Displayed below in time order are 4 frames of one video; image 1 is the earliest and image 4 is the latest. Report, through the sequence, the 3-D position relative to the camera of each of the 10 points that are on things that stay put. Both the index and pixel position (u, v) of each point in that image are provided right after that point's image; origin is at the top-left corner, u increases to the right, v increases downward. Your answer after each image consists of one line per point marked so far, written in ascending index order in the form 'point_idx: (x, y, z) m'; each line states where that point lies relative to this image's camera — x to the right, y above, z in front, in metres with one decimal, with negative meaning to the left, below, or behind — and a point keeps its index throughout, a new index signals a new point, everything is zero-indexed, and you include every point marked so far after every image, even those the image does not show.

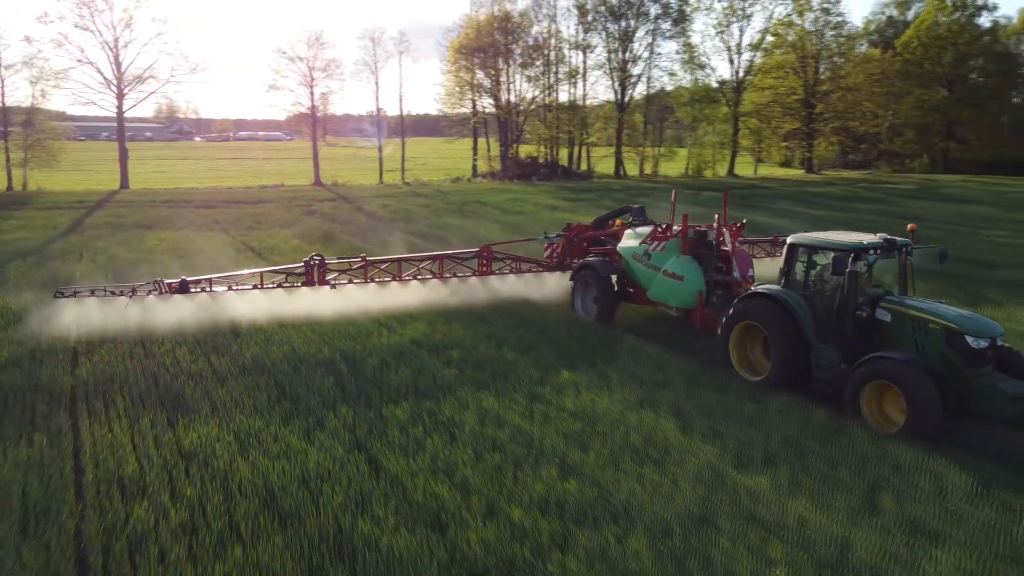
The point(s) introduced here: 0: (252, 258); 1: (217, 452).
0: (-5.4, +0.6, +16.7) m
1: (-2.1, -1.2, +5.6) m
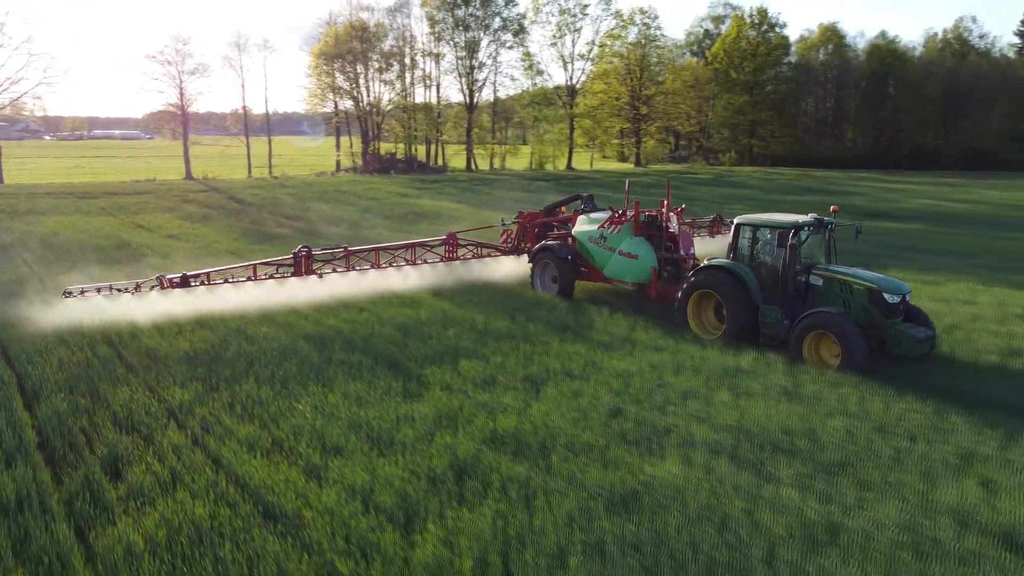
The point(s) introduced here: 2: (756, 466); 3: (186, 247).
0: (-9.3, +1.4, +20.3) m
1: (-4.3, -0.3, +9.9) m
2: (+1.7, -1.2, +5.4) m
3: (-7.5, +0.9, +18.4) m
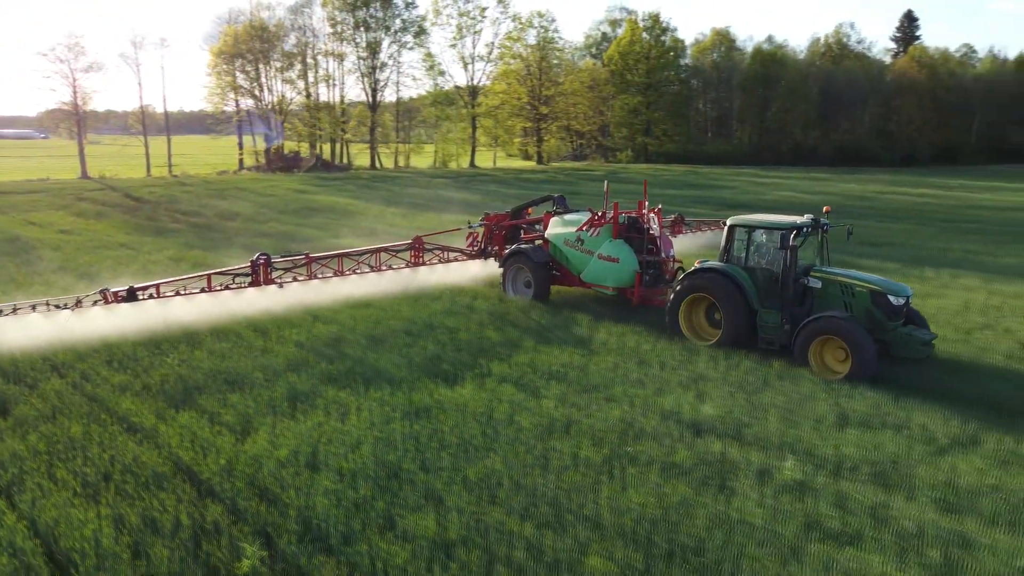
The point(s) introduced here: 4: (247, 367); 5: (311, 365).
0: (-12.3, +1.5, +20.7) m
1: (-6.2, -0.1, +10.8) m
2: (+0.2, -0.9, +7.0) m
3: (-10.3, +1.1, +19.0) m
4: (-2.6, -0.7, +7.6) m
5: (-1.9, -0.7, +7.6) m
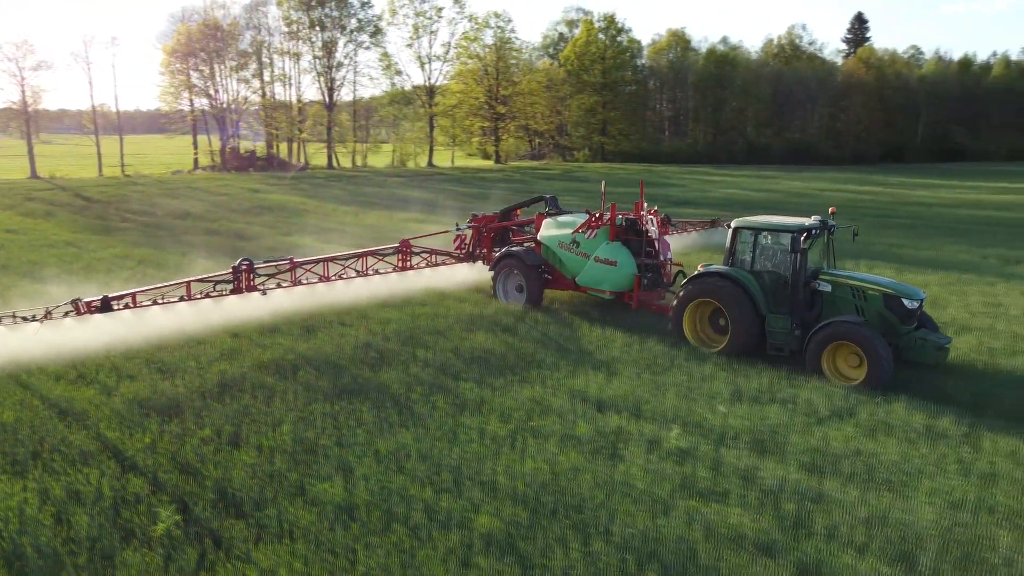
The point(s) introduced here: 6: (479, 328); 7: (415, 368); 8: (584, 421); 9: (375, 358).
0: (-13.6, +1.5, +20.6) m
1: (-7.1, 0.0, +10.9) m
2: (-0.6, -0.8, +7.4) m
3: (-11.6, +1.1, +19.0) m
4: (-3.3, -0.7, +7.9) m
5: (-2.7, -0.7, +8.0) m
6: (-0.6, -0.5, +9.1) m
7: (-1.0, -0.7, +7.6) m
8: (+0.6, -1.0, +6.3) m
9: (-1.3, -0.7, +7.9) m
